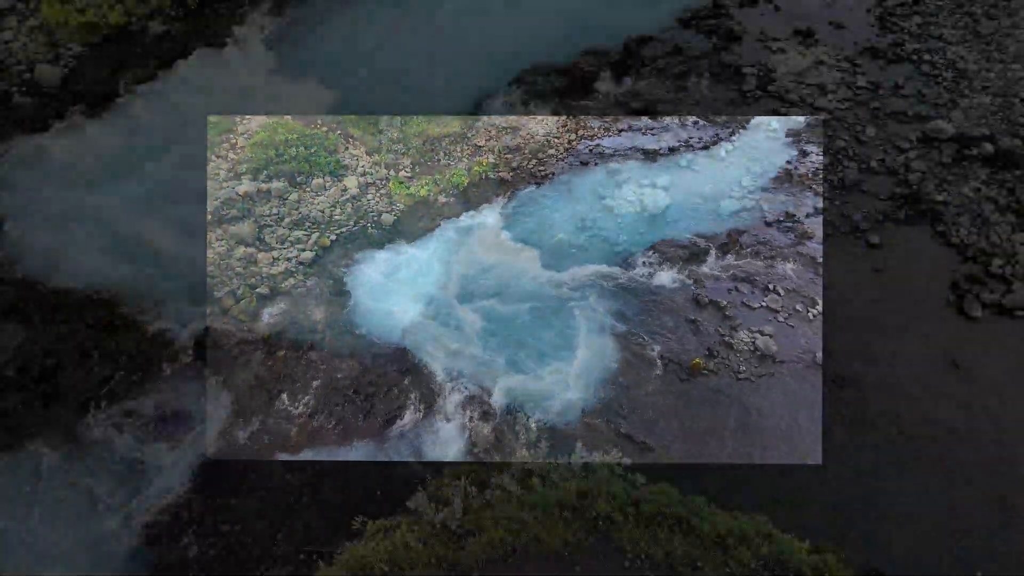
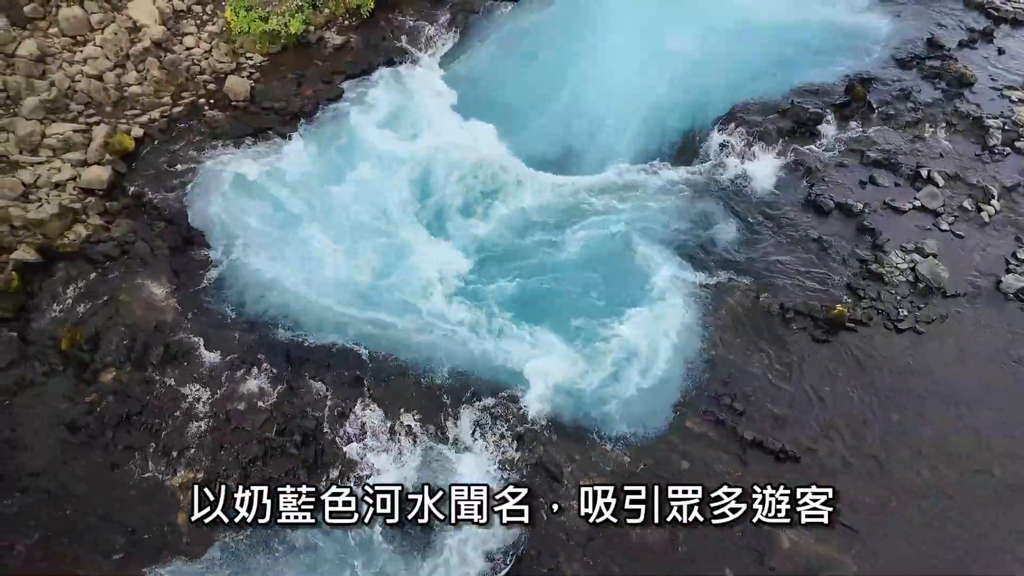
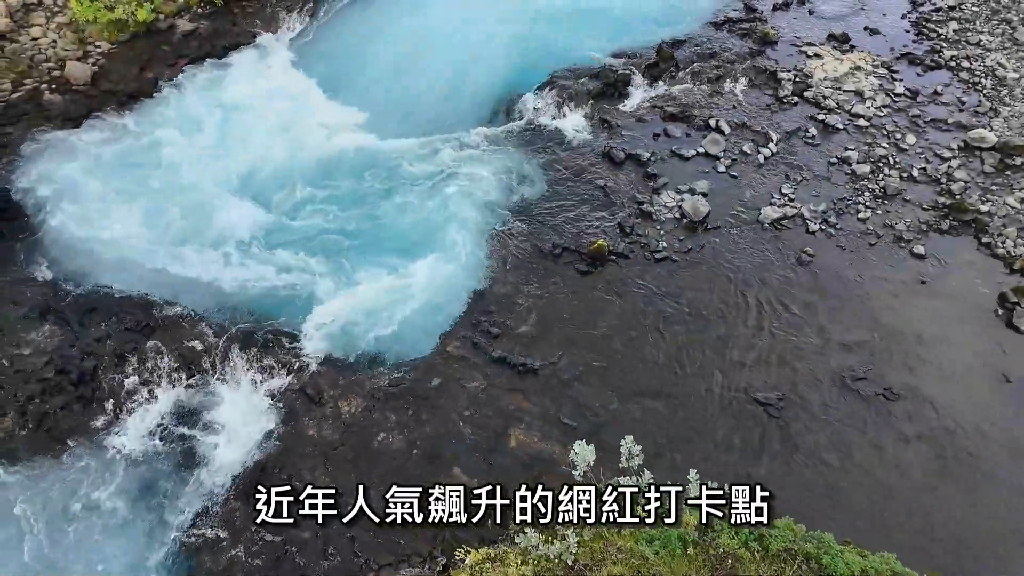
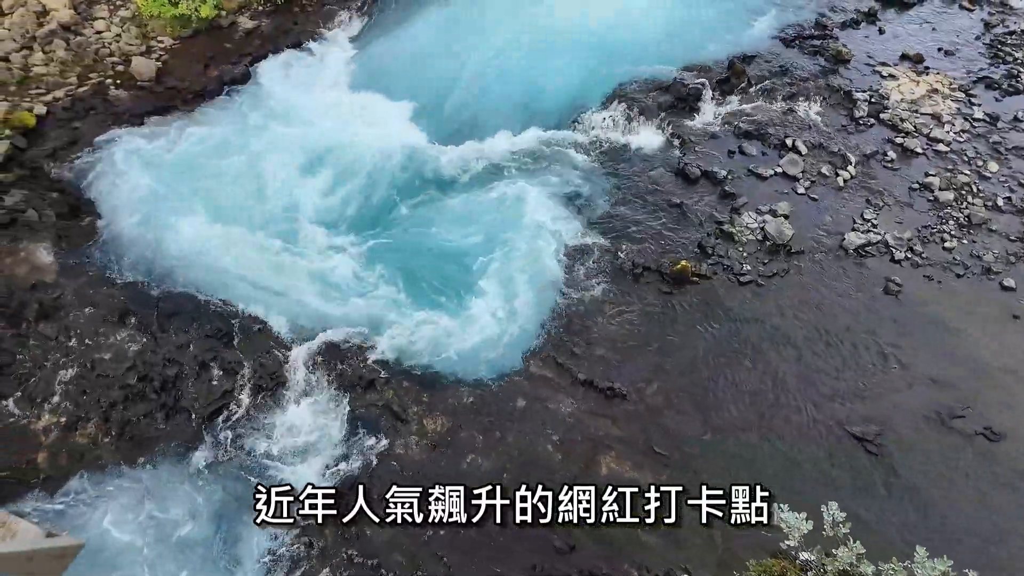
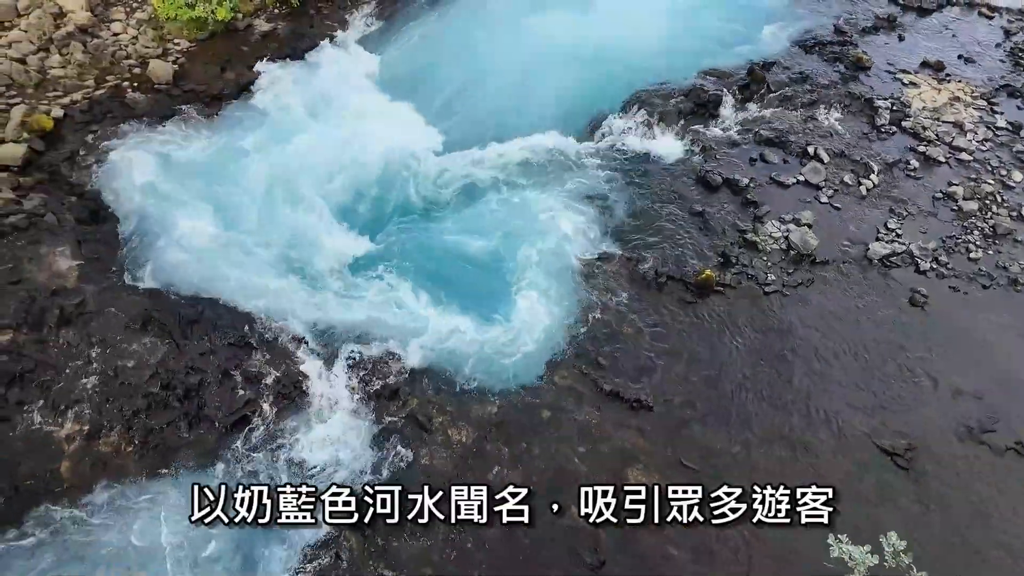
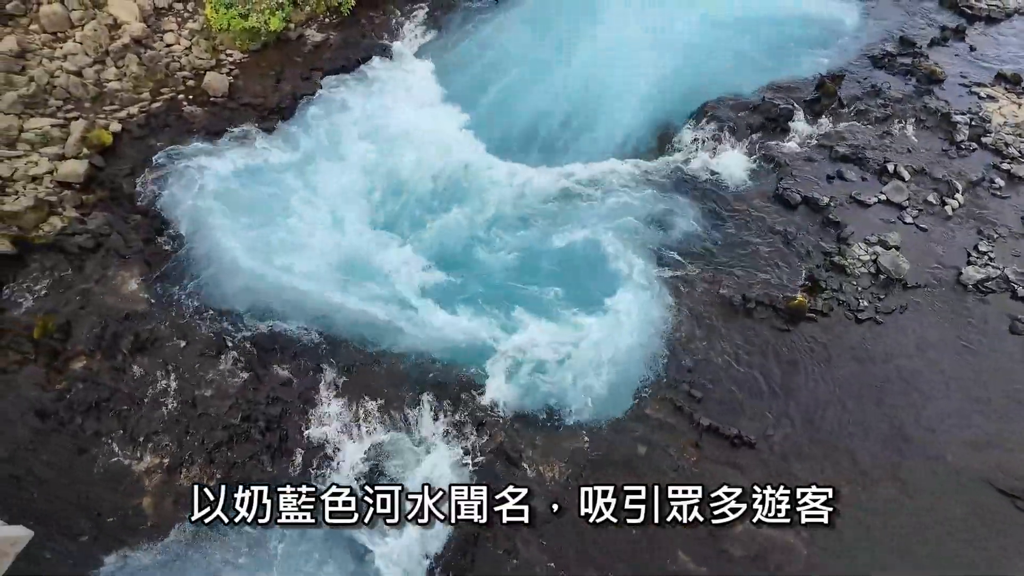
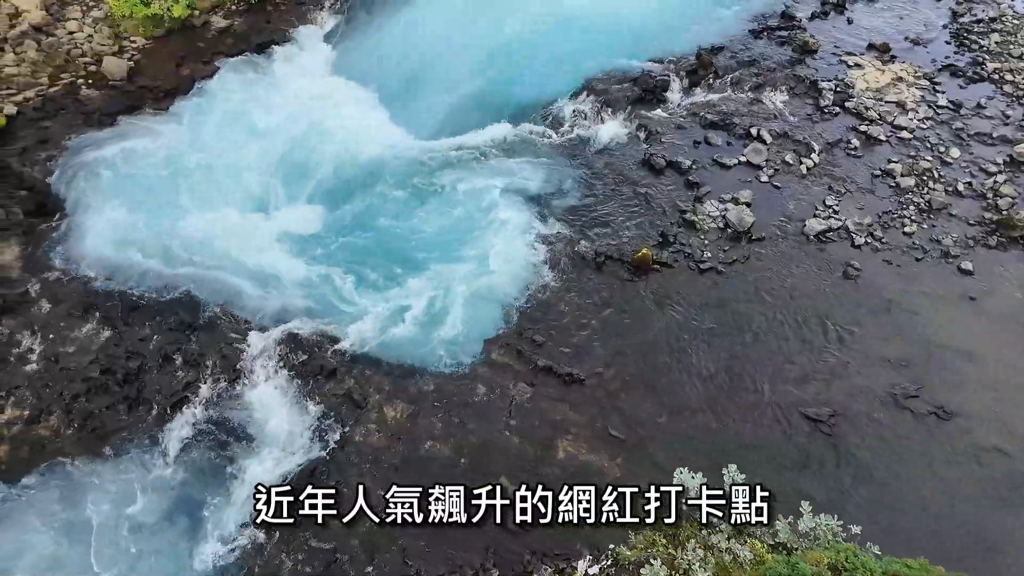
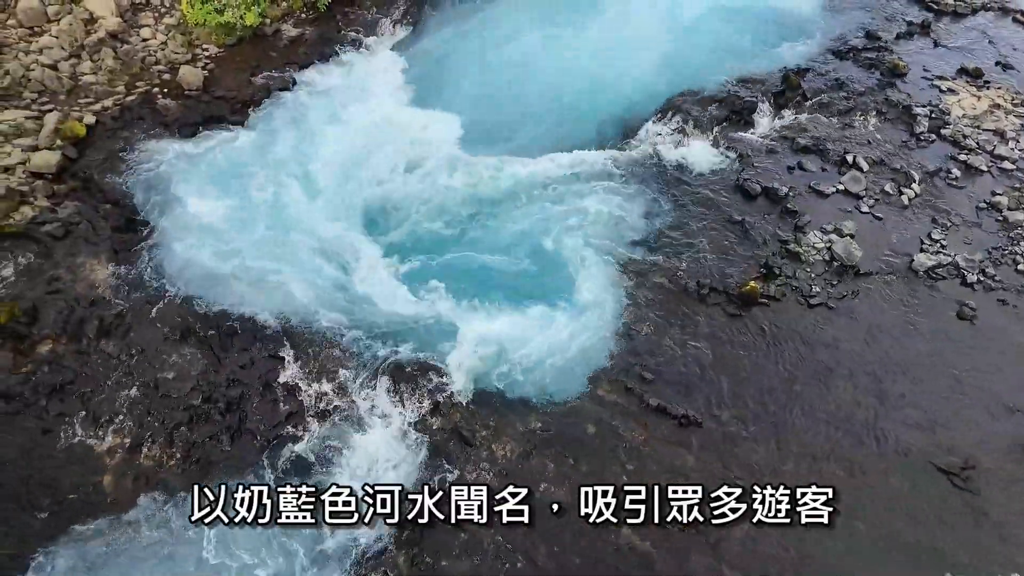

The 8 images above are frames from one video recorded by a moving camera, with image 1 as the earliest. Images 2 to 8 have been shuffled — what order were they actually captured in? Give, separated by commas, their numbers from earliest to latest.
3, 7, 4, 5, 8, 6, 2
